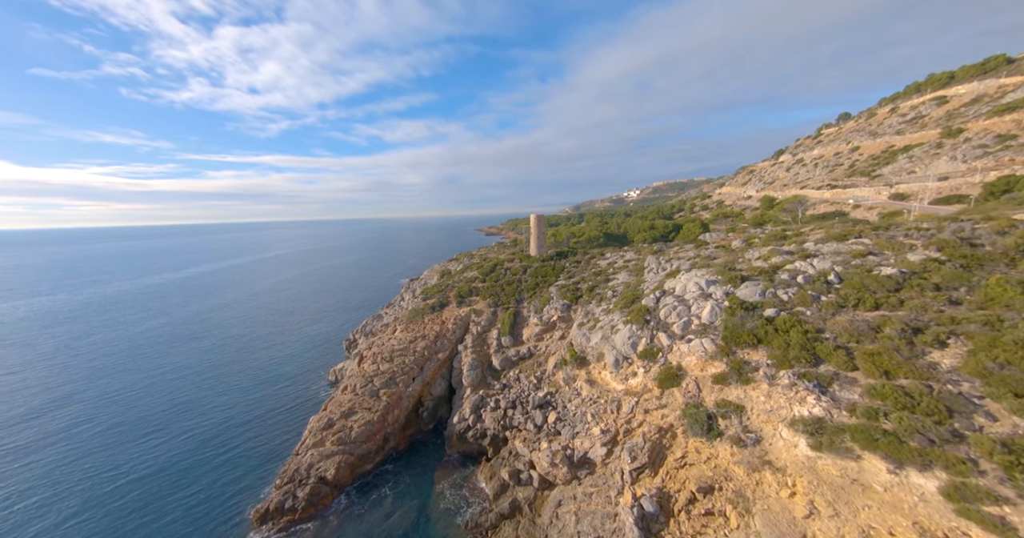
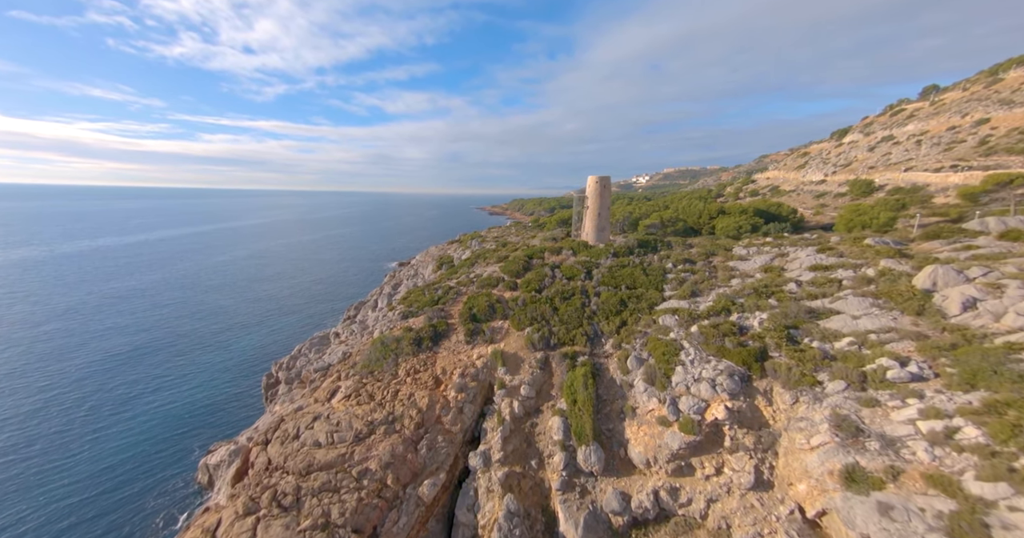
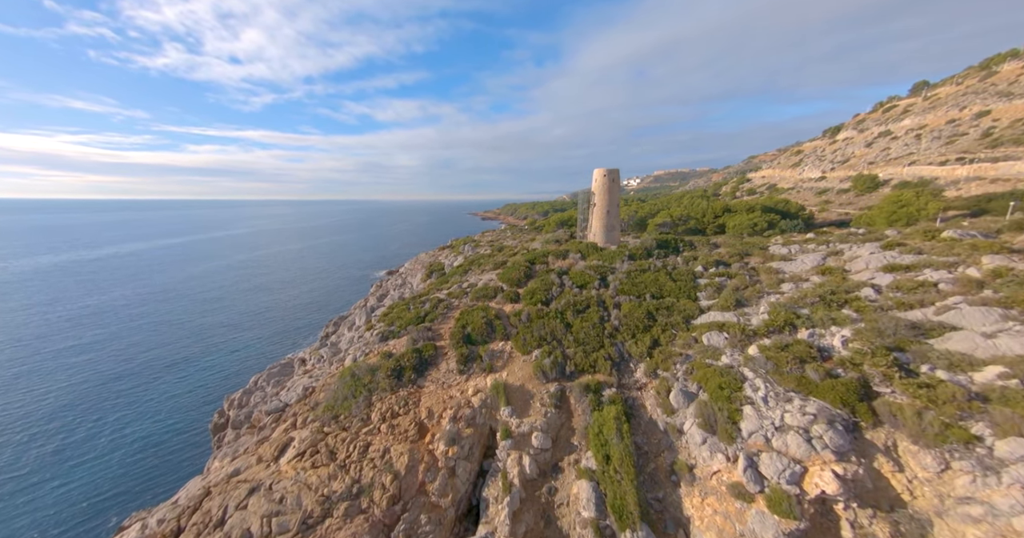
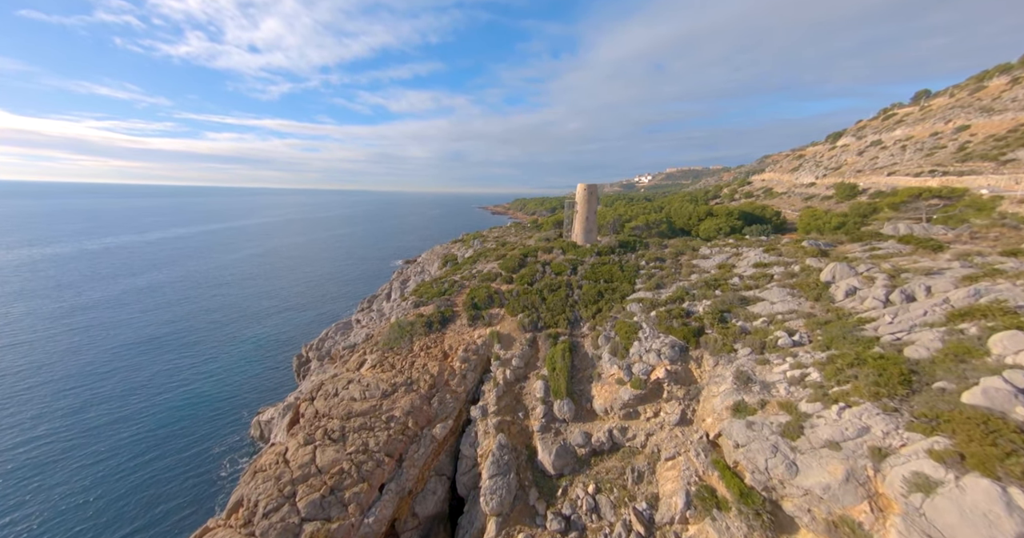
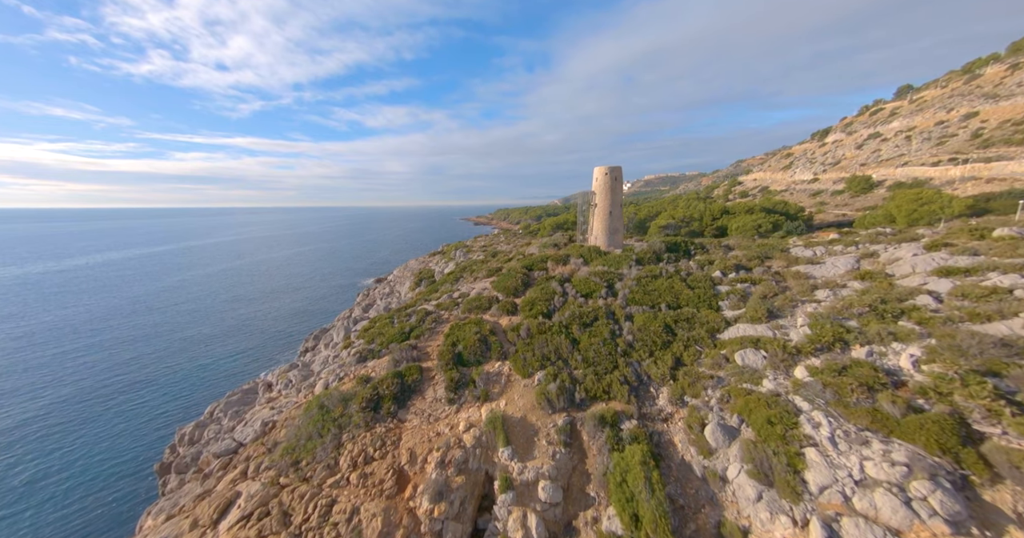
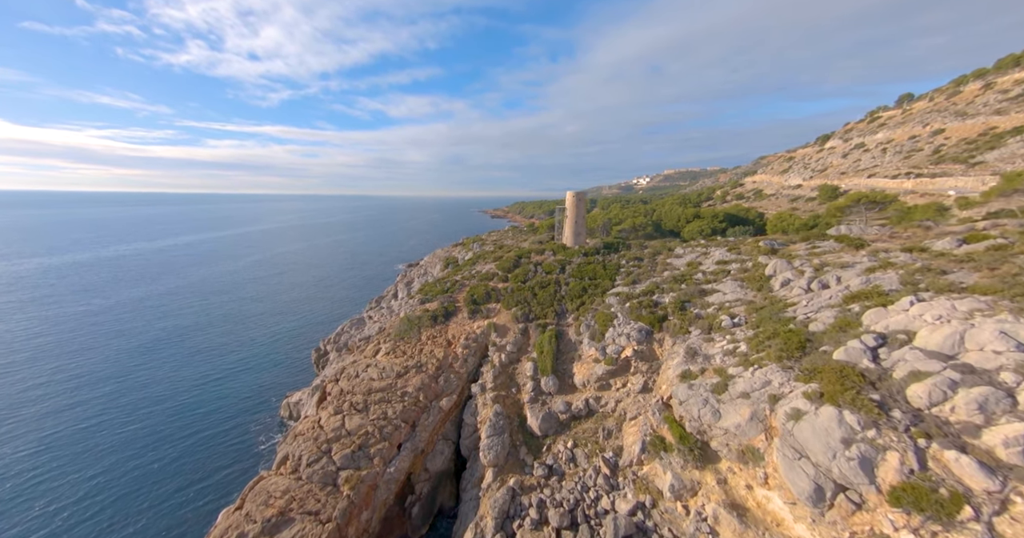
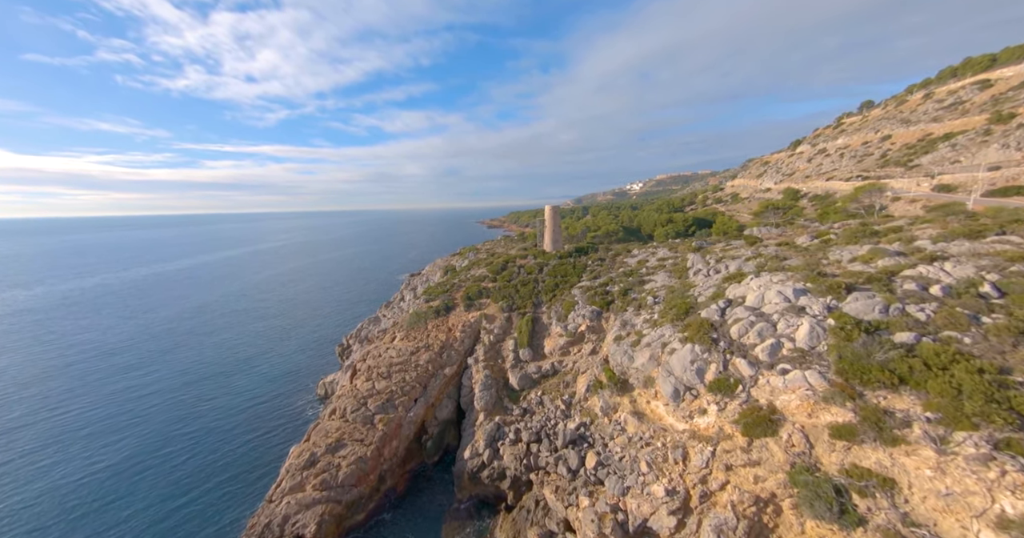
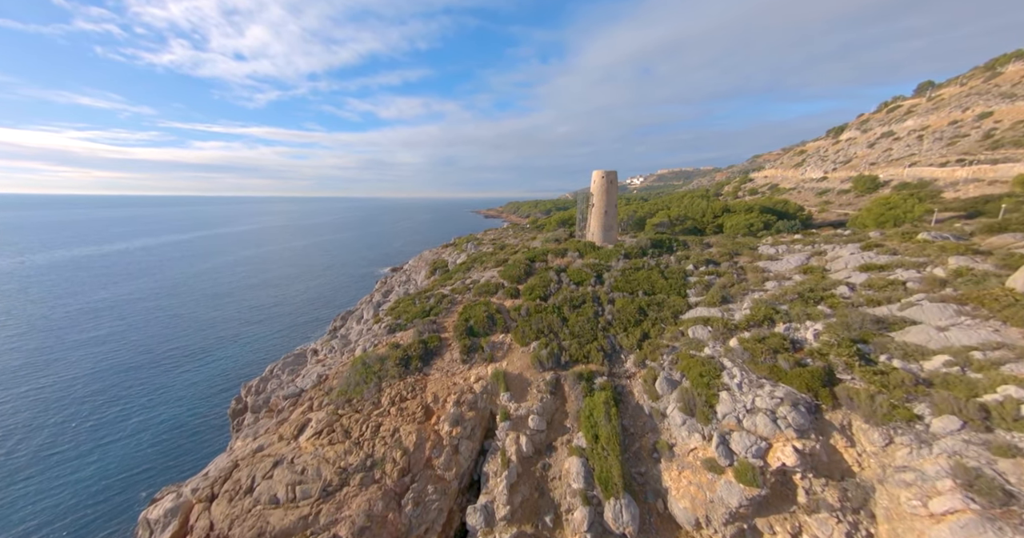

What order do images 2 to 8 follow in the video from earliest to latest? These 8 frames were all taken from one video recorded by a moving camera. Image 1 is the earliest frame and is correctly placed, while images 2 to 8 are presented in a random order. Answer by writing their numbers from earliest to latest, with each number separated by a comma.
7, 6, 4, 2, 8, 3, 5
